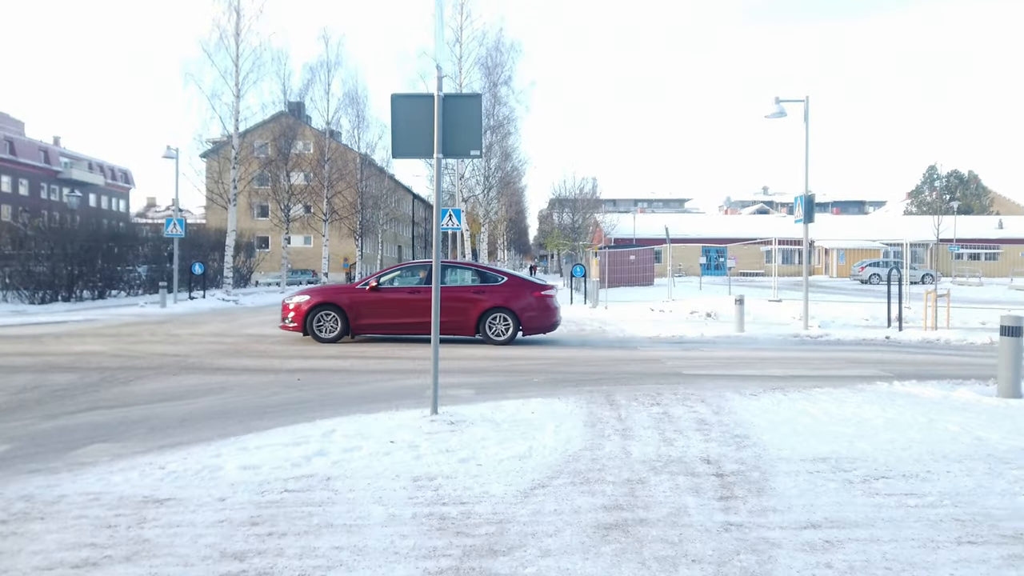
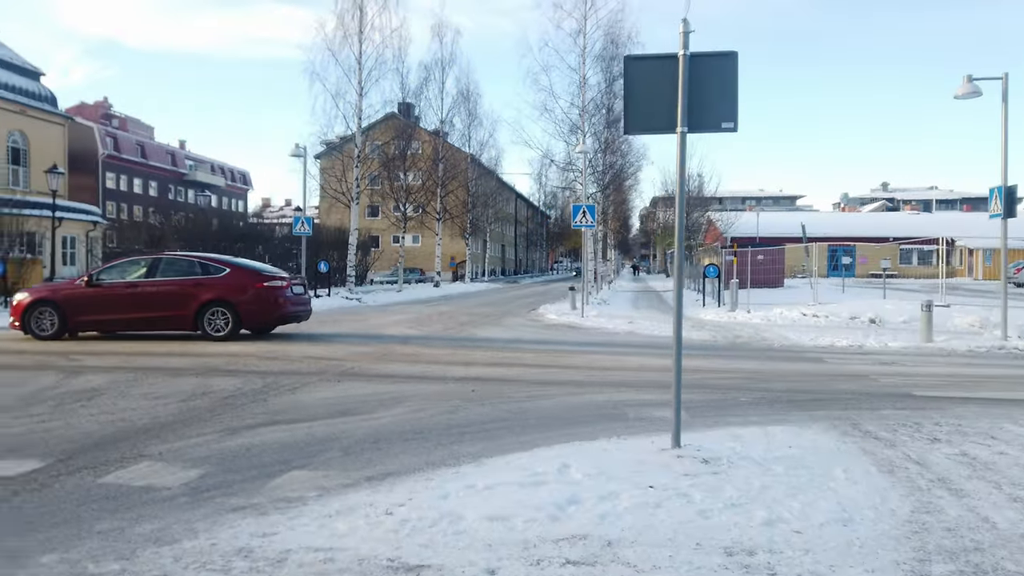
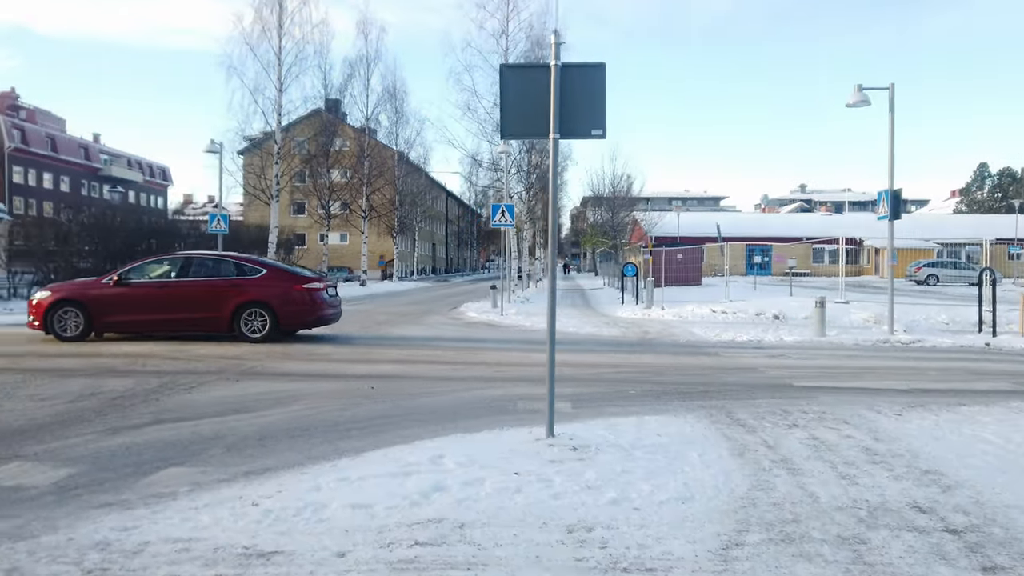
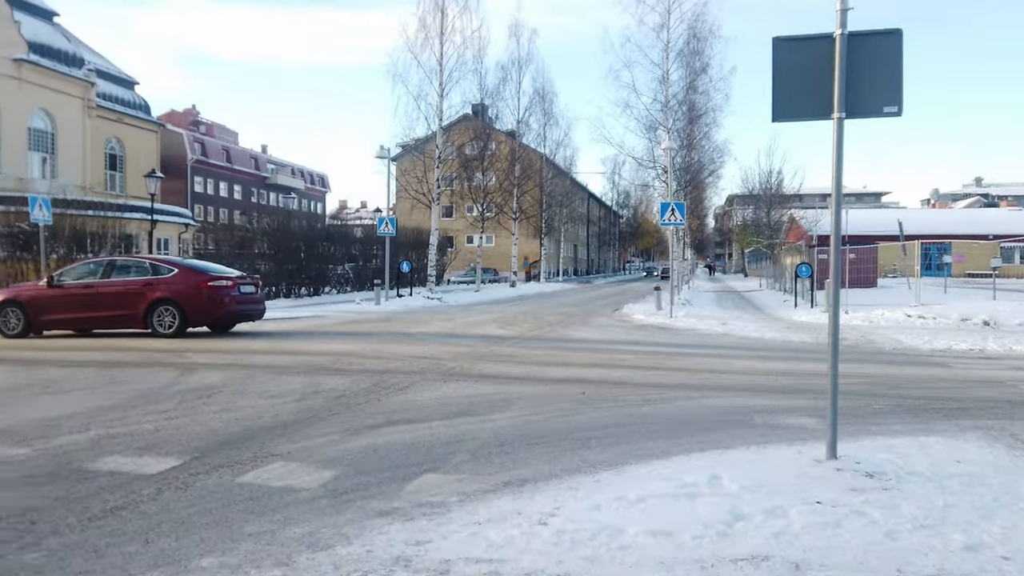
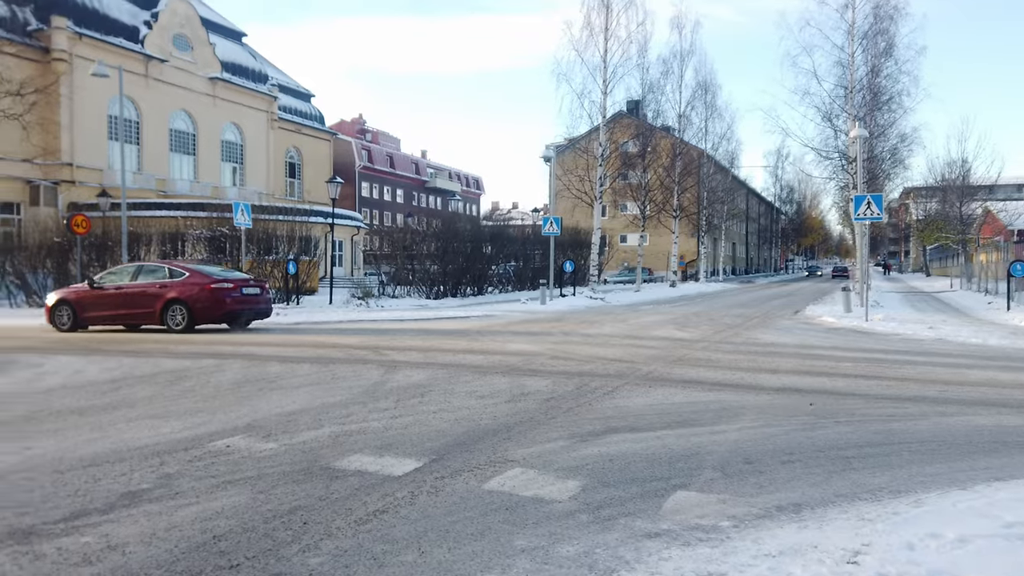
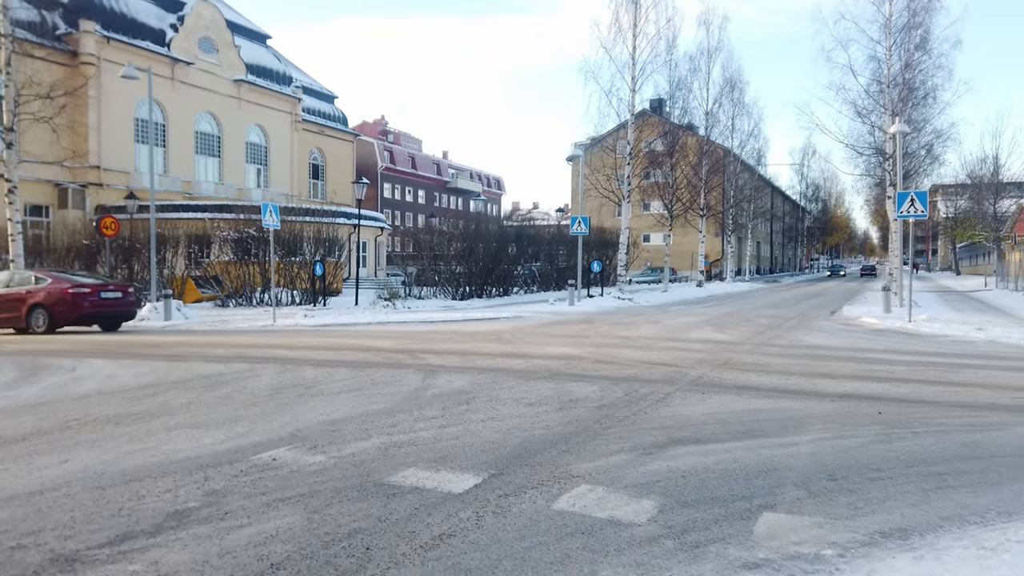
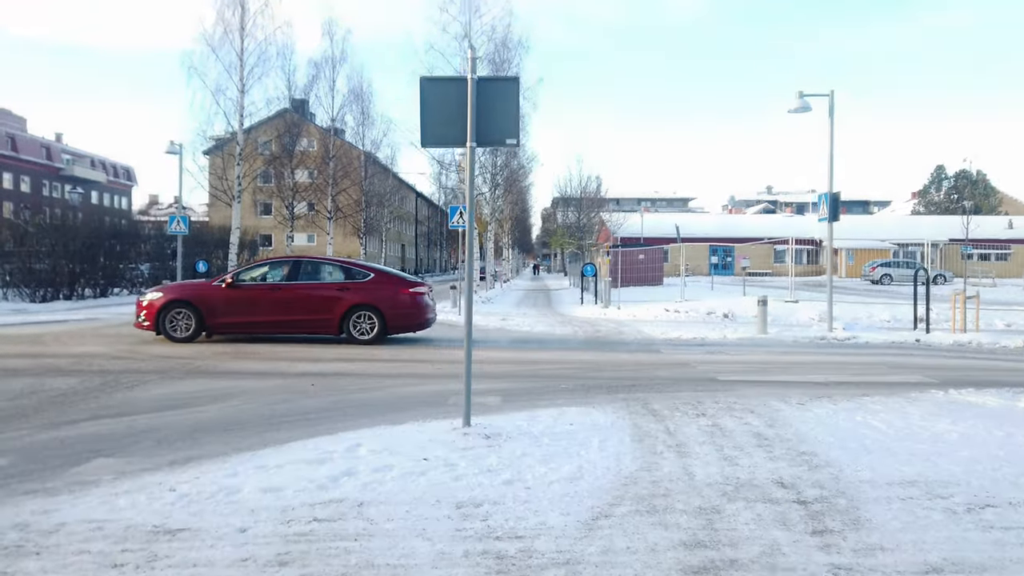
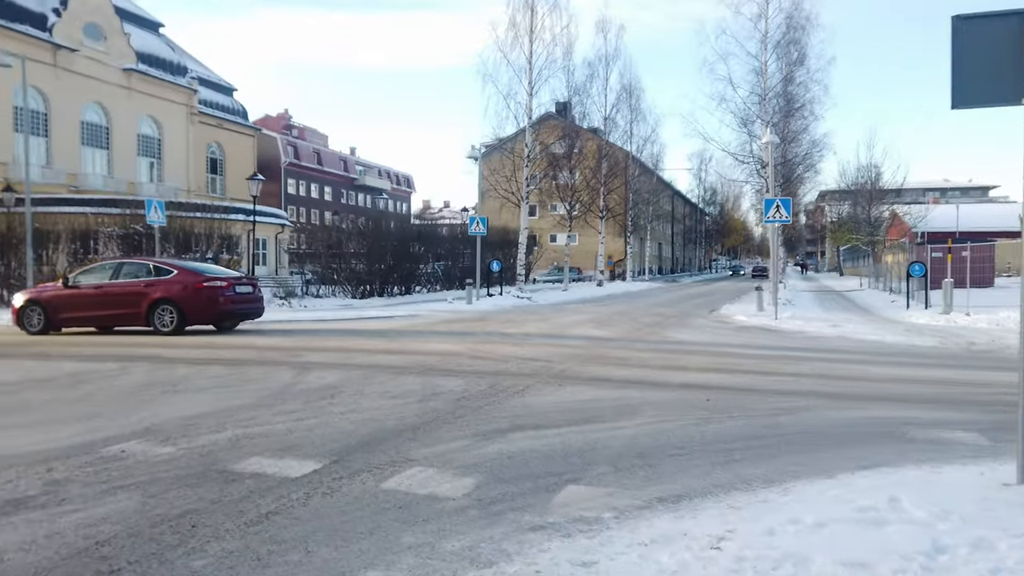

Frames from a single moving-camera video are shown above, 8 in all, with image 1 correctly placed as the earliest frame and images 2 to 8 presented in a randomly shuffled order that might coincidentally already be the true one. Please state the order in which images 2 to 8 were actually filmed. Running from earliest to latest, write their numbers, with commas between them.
7, 3, 2, 4, 8, 5, 6
